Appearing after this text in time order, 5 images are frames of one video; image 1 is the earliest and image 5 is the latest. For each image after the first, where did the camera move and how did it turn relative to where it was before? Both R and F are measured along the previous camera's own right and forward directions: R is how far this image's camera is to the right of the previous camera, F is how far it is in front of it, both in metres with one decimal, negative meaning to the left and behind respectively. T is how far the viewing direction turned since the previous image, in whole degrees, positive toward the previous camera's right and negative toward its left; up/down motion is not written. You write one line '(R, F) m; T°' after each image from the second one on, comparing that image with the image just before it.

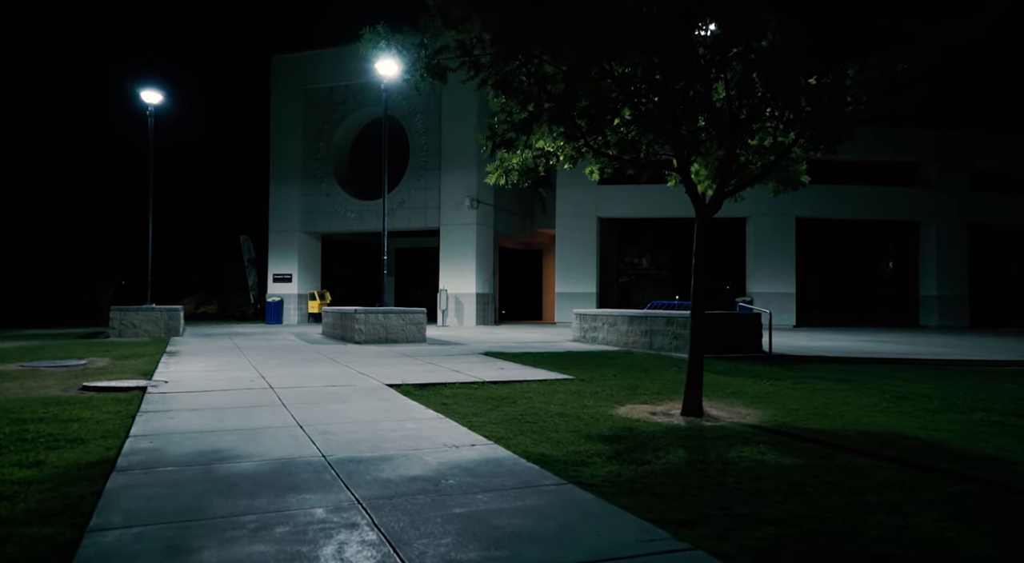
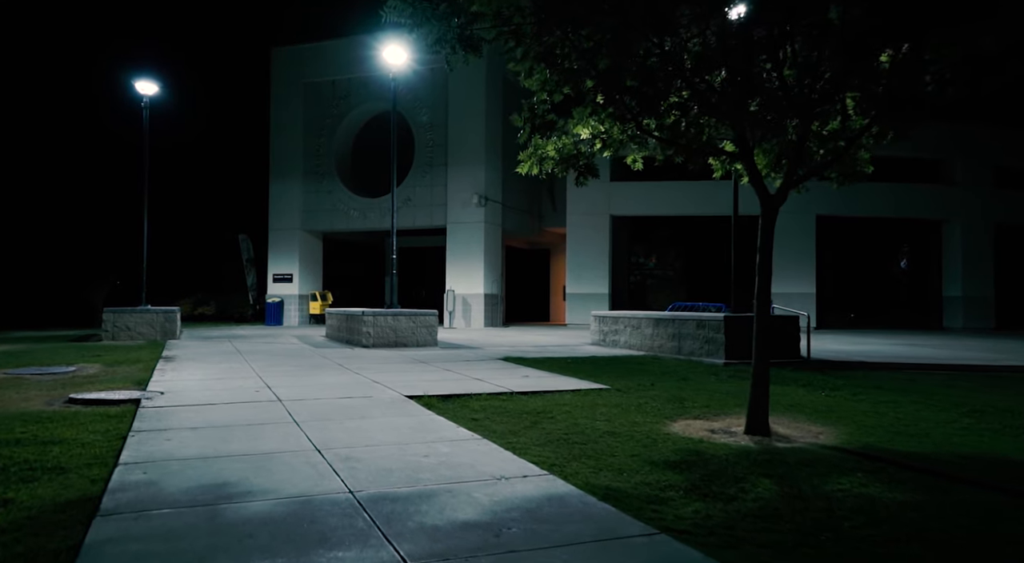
(-0.5, +1.1) m; 0°
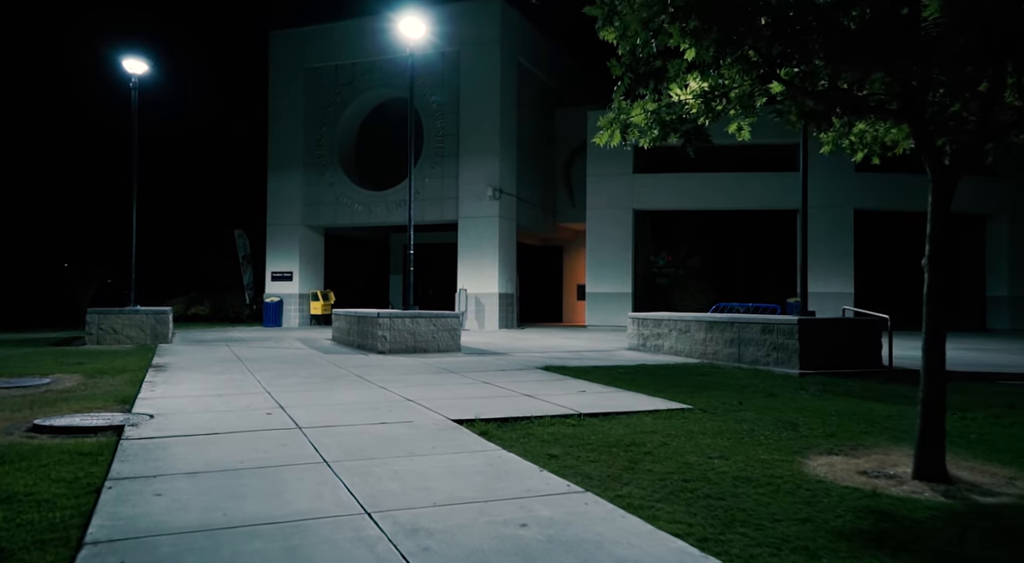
(-0.9, +2.0) m; +1°
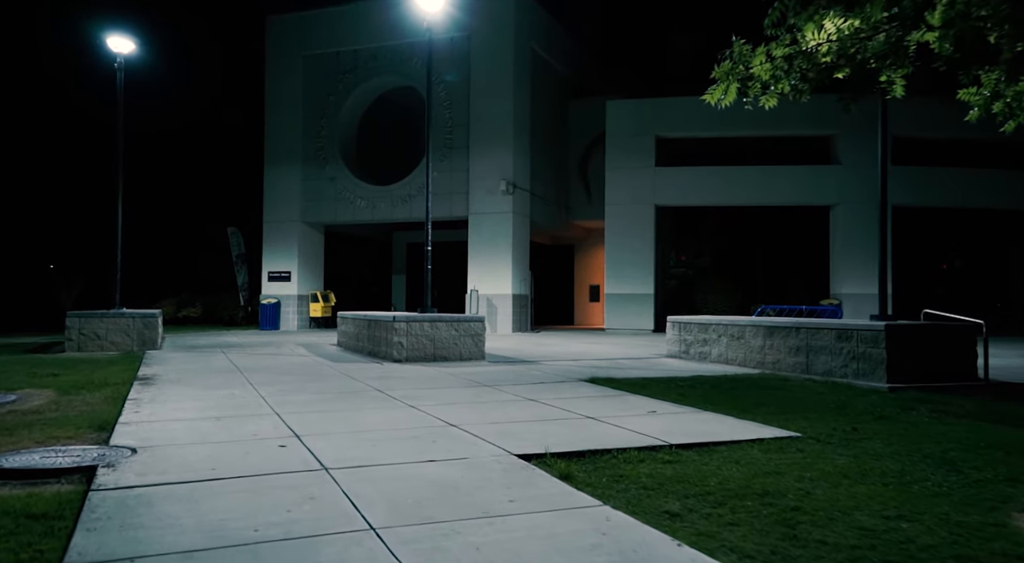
(-0.8, +1.8) m; +1°
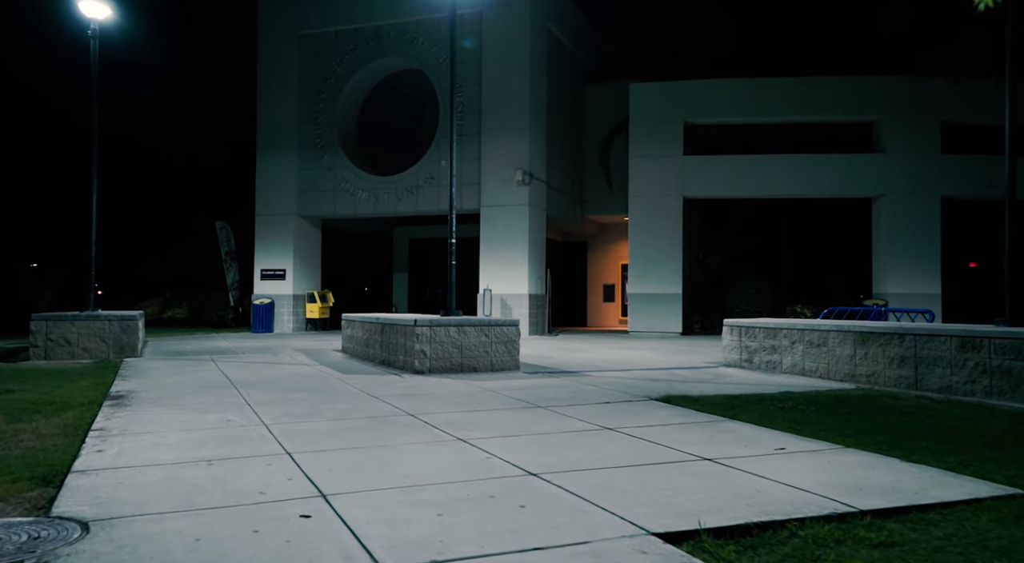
(-0.9, +2.3) m; +1°
